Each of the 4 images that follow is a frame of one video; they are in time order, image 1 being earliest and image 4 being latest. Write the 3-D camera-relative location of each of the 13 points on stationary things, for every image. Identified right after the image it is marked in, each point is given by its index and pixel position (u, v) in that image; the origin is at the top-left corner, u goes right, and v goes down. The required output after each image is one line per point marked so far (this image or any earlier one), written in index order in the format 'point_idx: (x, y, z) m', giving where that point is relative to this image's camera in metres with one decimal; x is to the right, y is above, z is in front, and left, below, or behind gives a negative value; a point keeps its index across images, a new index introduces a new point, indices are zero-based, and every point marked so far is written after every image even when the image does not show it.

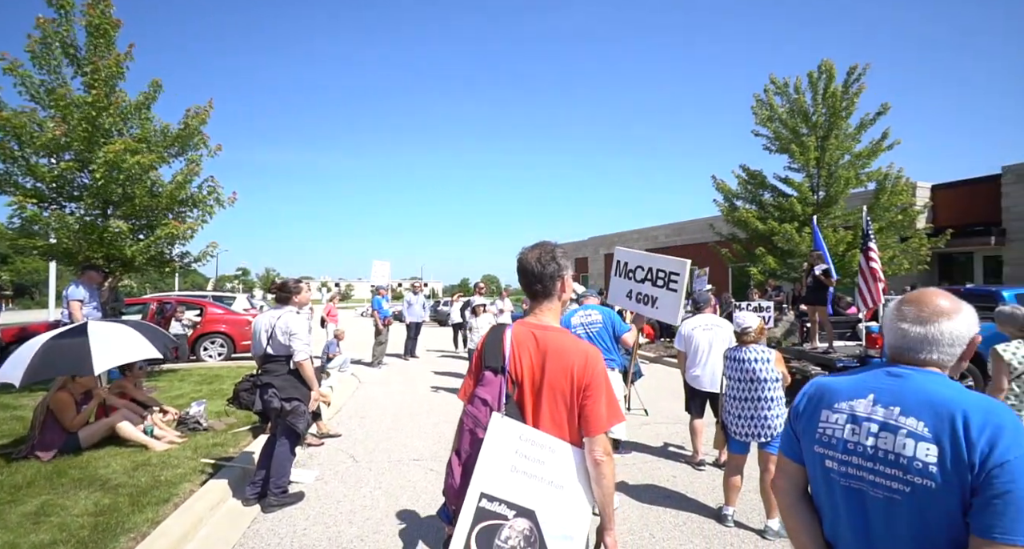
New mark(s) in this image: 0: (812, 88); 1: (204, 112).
0: (+7.9, +4.9, +15.2) m
1: (-4.6, +2.5, +8.6) m
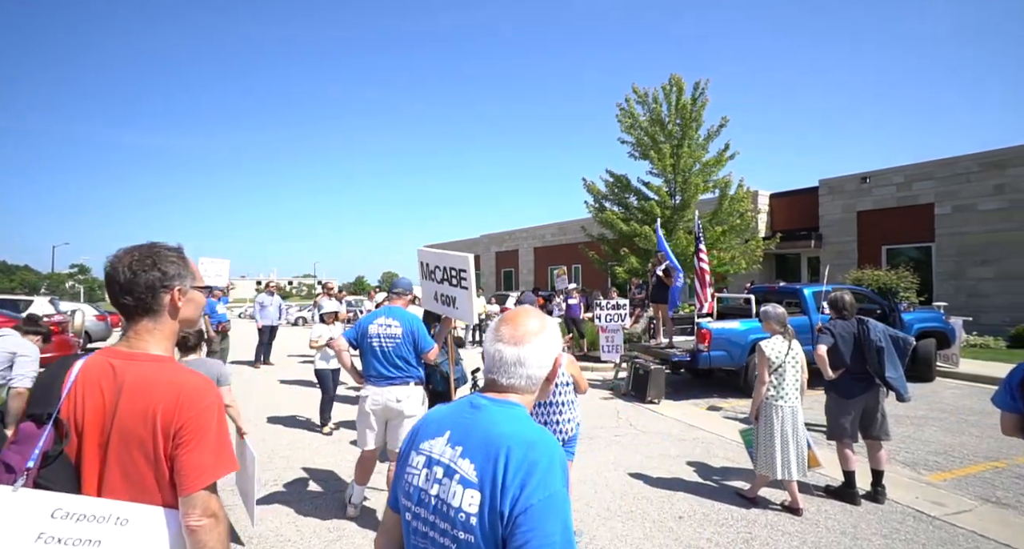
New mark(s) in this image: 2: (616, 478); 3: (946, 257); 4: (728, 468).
0: (+4.3, +4.9, +16.0) m
1: (-6.9, +2.4, +7.3) m
2: (+1.1, -2.1, +6.0) m
3: (+12.0, +0.5, +15.9) m
4: (+2.4, -2.1, +6.3) m
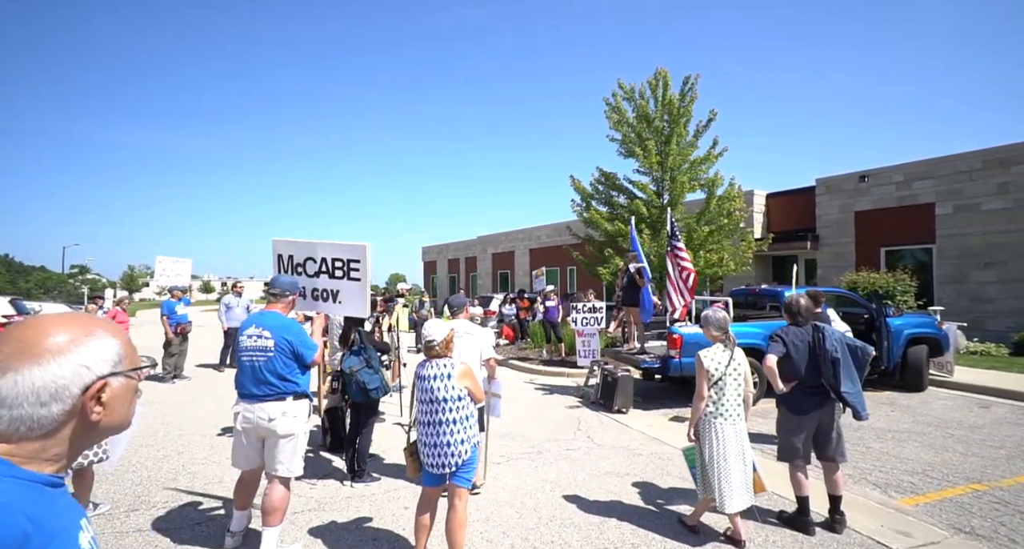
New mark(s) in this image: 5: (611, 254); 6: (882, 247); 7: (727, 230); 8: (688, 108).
0: (+3.7, +4.8, +15.4) m
1: (-7.6, +2.4, +6.9) m
2: (+0.3, -2.1, +5.4) m
3: (+11.4, +0.4, +15.1) m
4: (+1.6, -2.1, +5.7) m
5: (+2.7, +0.6, +15.7) m
6: (+10.6, +0.8, +16.5) m
7: (+5.7, +1.2, +15.3) m
8: (+4.7, +4.4, +15.3) m
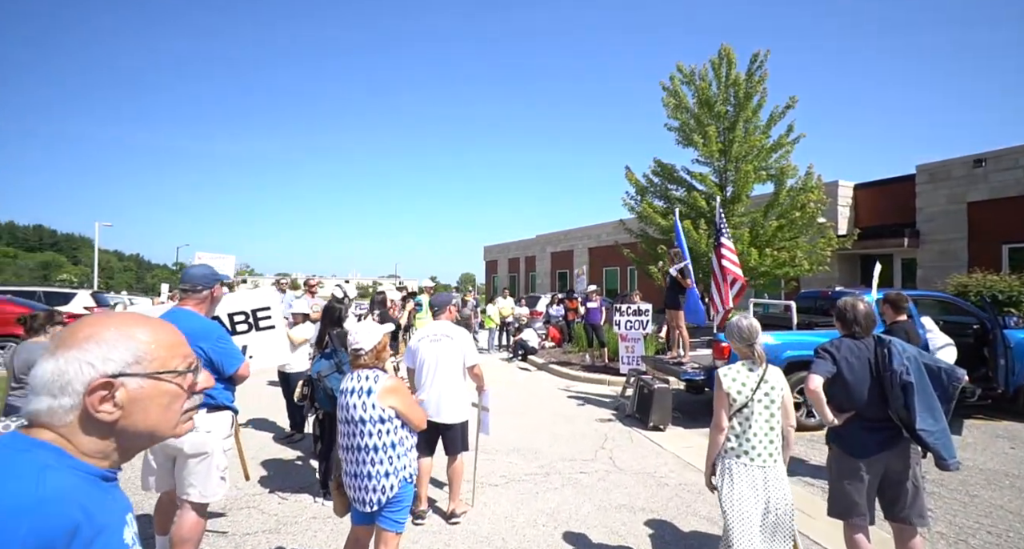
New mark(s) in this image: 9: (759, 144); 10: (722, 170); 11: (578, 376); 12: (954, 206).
0: (+5.1, +4.8, +13.9) m
1: (-7.4, +2.6, +7.1) m
2: (+0.2, -2.1, +4.5) m
3: (+12.6, +0.3, +12.5) m
4: (+1.5, -2.1, +4.6) m
5: (+4.0, +0.6, +14.3) m
6: (+12.0, +0.7, +13.9) m
7: (+7.0, +1.2, +13.5) m
8: (+6.0, +4.4, +13.6) m
9: (+5.9, +3.1, +13.7) m
10: (+5.2, +2.5, +14.0) m
11: (+1.3, -1.8, +10.5) m
12: (+11.6, +1.7, +15.0) m
